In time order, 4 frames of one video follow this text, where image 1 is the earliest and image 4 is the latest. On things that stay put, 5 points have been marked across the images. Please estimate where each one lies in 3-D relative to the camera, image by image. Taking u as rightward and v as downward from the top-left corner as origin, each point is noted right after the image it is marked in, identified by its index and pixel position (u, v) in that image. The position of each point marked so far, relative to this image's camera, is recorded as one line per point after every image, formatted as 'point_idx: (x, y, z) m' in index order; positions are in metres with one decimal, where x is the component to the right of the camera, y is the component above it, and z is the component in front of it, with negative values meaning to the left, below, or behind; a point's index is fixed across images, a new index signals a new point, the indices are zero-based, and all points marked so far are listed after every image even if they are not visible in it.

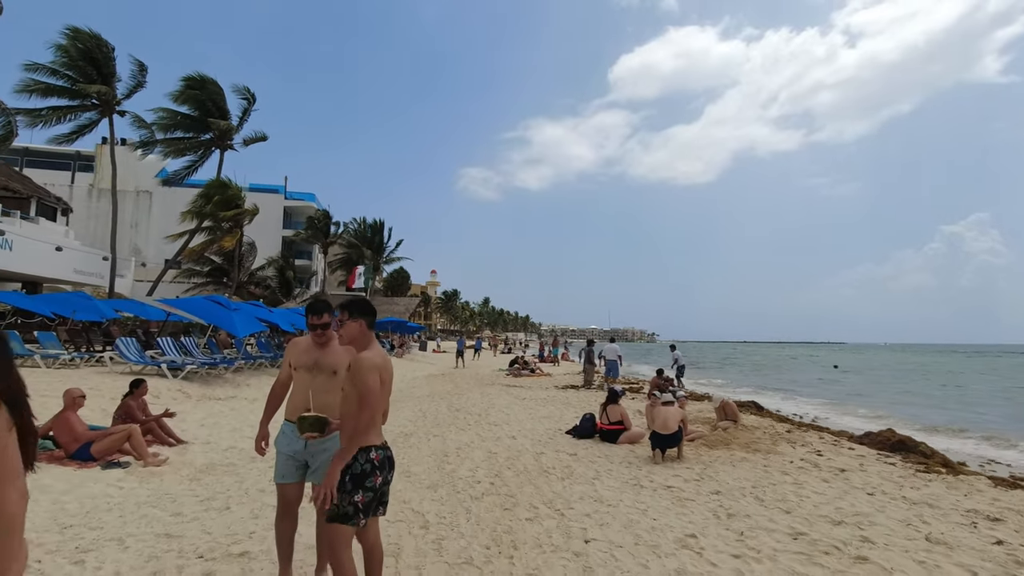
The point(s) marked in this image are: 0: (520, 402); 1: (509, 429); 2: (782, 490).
0: (+0.2, -2.9, +14.2) m
1: (0.0, -2.5, +10.2) m
2: (+2.9, -2.2, +6.2) m
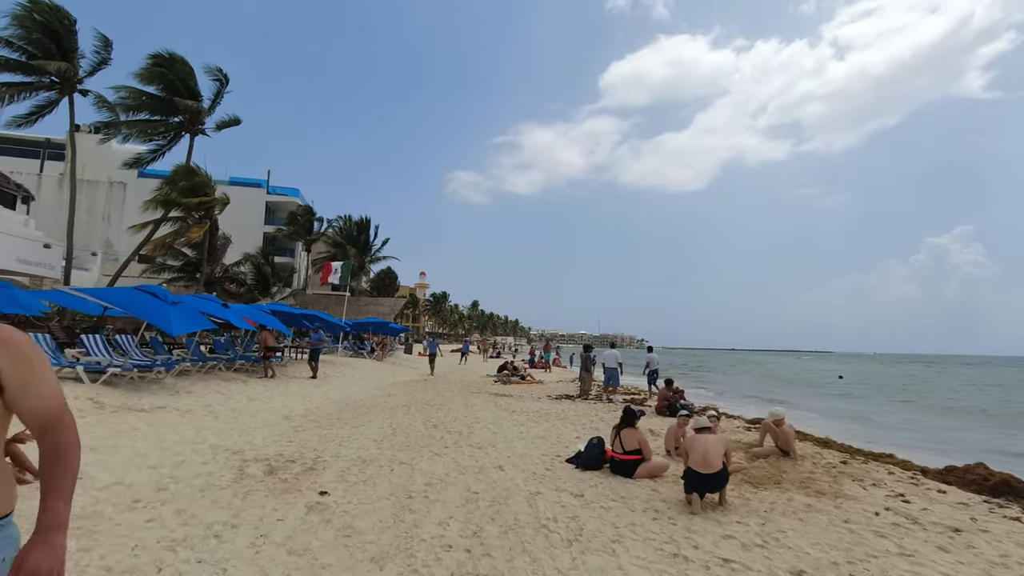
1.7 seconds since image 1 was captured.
0: (-0.1, -2.8, +12.2) m
1: (-0.2, -2.4, +8.2) m
2: (+2.8, -2.1, +4.2) m
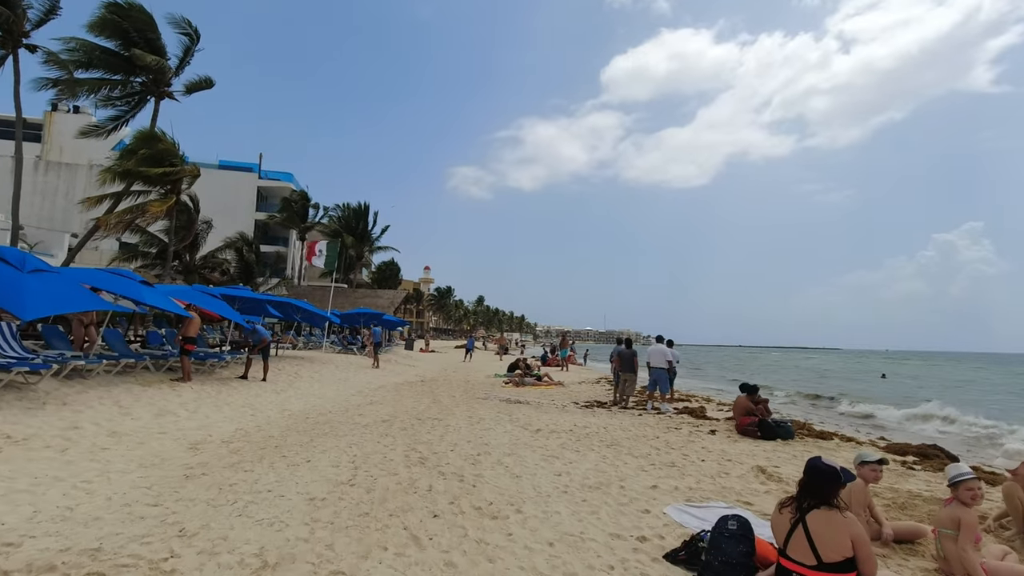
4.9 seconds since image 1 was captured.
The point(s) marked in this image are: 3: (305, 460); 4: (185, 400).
0: (+0.3, -2.3, +8.3) m
1: (+0.1, -1.9, +4.3) m
2: (+3.1, -1.6, +0.3) m
3: (-2.5, -2.1, +6.8) m
4: (-5.7, -2.0, +10.0) m
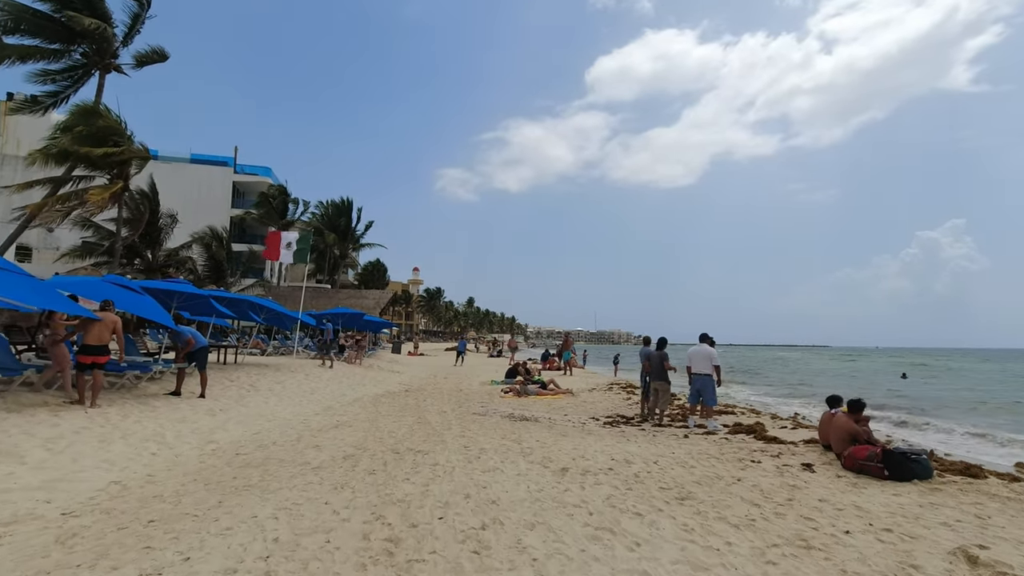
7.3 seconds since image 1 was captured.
0: (+0.5, -2.0, +5.4) m
1: (+0.4, -1.6, +1.4) m
2: (+3.5, -1.3, -2.5) m
3: (-2.3, -1.8, +3.9) m
4: (-5.6, -1.8, +7.0) m
